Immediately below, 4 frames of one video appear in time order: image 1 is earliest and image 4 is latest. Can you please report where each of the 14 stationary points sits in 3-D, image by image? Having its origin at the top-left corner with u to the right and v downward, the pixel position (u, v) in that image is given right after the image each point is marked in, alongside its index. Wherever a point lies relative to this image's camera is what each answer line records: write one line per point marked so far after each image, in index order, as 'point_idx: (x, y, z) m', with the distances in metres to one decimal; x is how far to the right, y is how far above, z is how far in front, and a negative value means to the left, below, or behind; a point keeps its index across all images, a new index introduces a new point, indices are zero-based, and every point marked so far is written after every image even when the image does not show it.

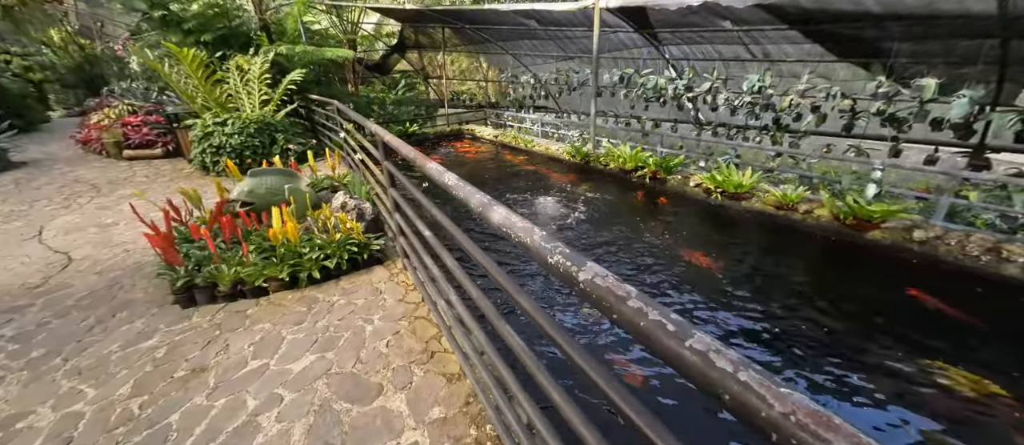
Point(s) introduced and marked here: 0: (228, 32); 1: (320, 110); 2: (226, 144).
0: (-5.1, +3.4, +6.6) m
1: (-3.1, +1.8, +5.9) m
2: (-3.9, +1.0, +4.9) m
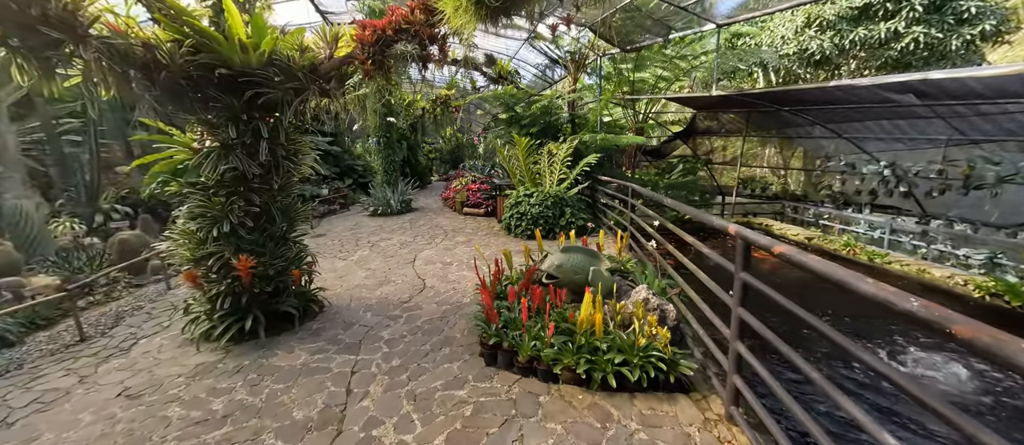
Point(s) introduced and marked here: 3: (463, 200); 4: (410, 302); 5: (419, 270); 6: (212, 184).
0: (+0.8, +2.2, +8.3) m
1: (+1.6, +0.6, +6.3) m
2: (+0.2, +0.2, +6.0) m
3: (-1.1, +0.5, +8.6) m
4: (-1.0, -0.8, +3.7) m
5: (-1.2, -0.6, +4.7) m
6: (-2.4, +0.3, +3.0) m
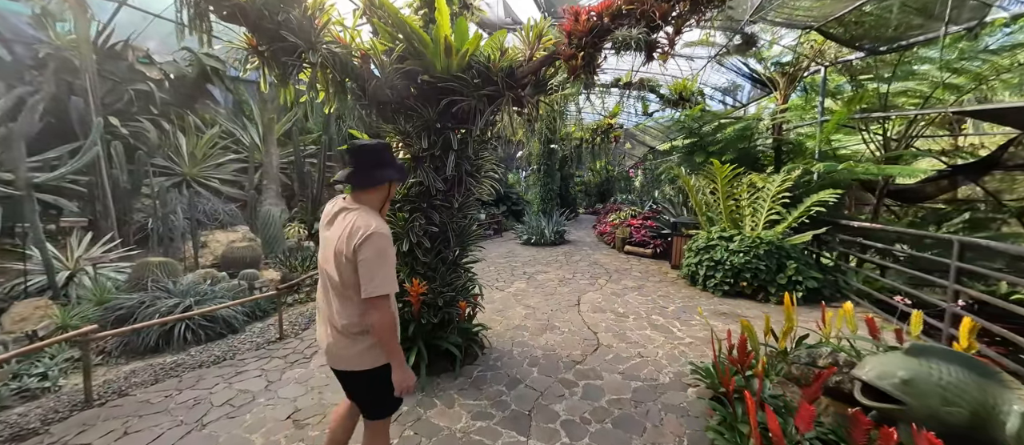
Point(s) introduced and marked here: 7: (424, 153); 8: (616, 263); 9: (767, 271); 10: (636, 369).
0: (+4.2, +1.2, +6.7) m
1: (+4.1, -0.2, +4.5) m
2: (+2.6, -0.4, +4.6) m
3: (+2.3, -0.3, +7.6) m
4: (+0.6, -1.1, +2.9) m
5: (+0.8, -1.0, +3.9) m
6: (-0.8, +0.2, +2.8) m
7: (-0.6, +0.5, +2.7) m
8: (+1.8, -0.7, +6.6) m
9: (+2.9, -0.6, +4.3) m
10: (+0.9, -1.1, +2.7) m
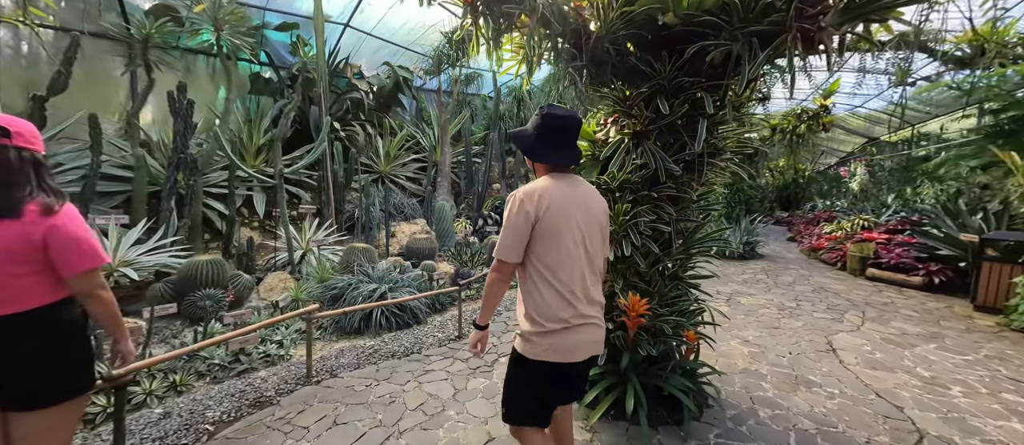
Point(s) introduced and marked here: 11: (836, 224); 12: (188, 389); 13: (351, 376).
0: (+6.7, +1.0, +4.0) m
1: (+5.8, -0.4, +2.0) m
2: (+4.4, -0.6, +2.6) m
3: (+5.3, -0.5, +5.5) m
4: (+1.9, -1.1, +1.7) m
5: (+2.4, -1.1, +2.6) m
6: (+0.6, +0.2, +2.1) m
7: (+0.8, +0.5, +2.0) m
8: (+4.4, -0.9, +4.7) m
9: (+4.6, -0.7, +2.2) m
10: (+2.2, -1.1, +1.5) m
11: (+6.7, 0.0, +7.7) m
12: (-2.2, -1.1, +2.6) m
13: (-1.2, -1.1, +2.8) m
